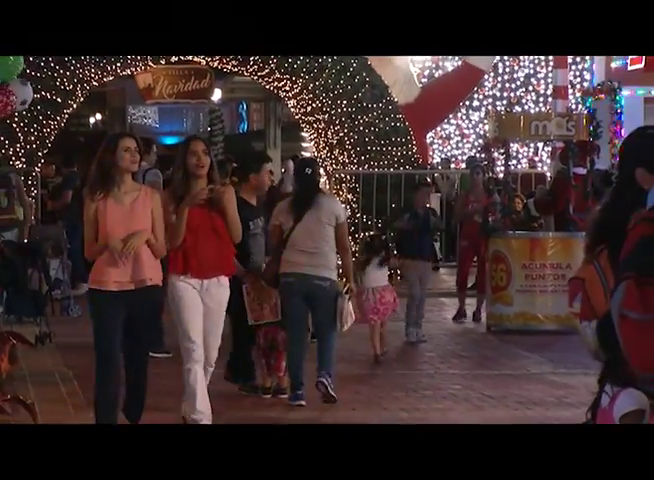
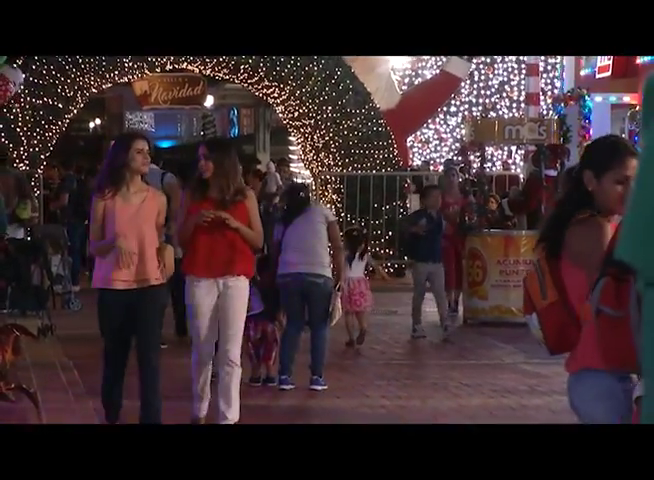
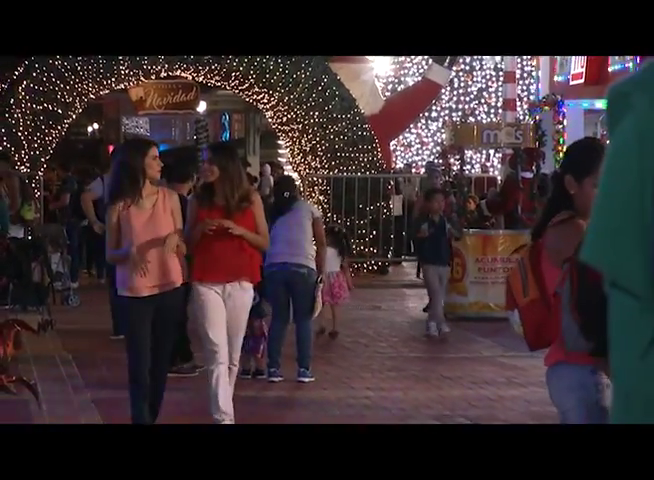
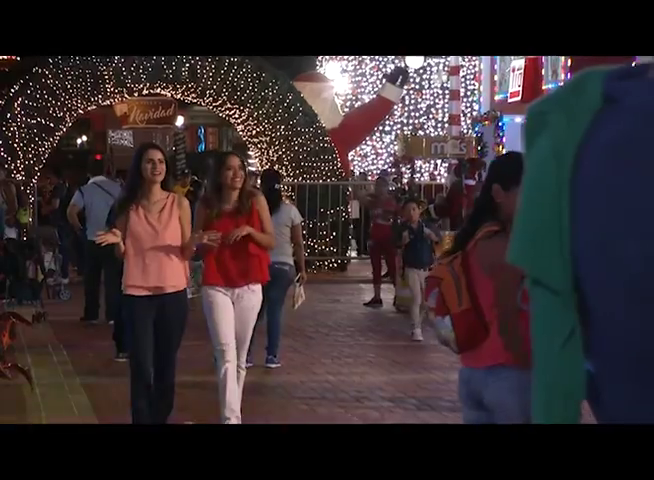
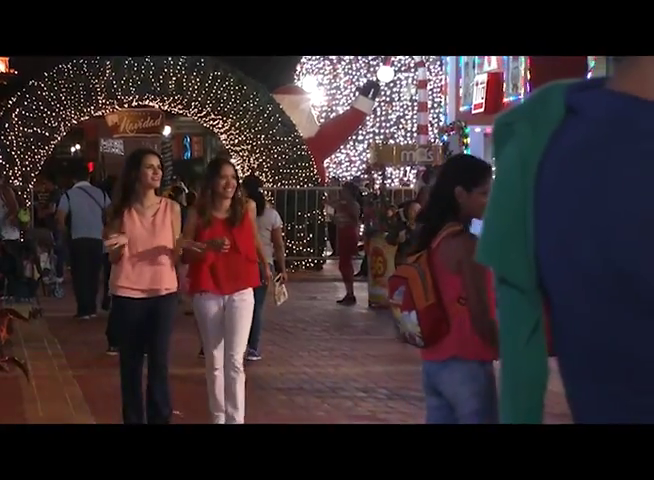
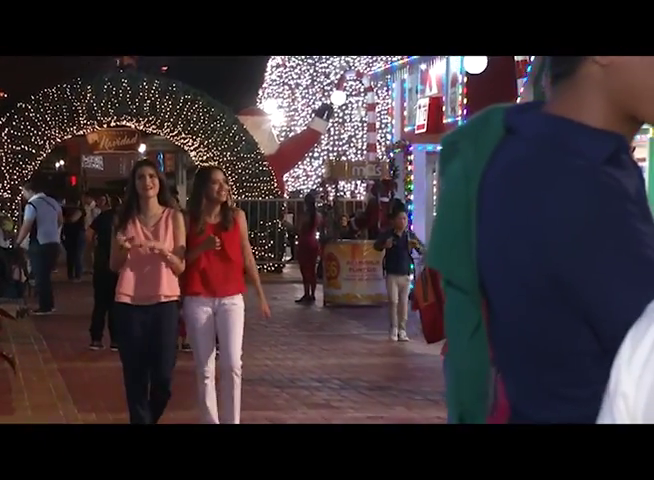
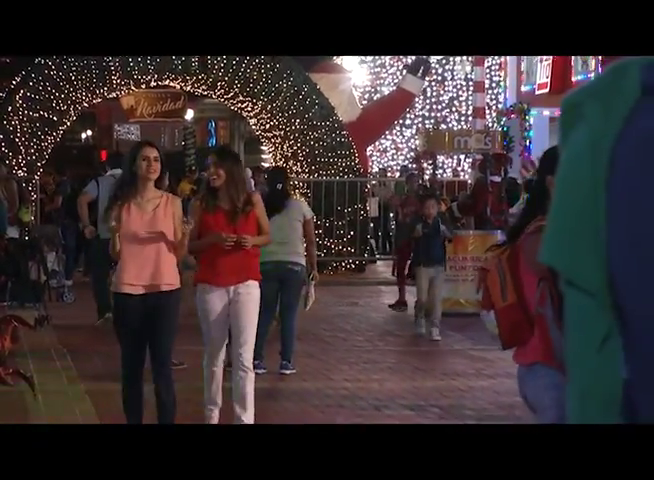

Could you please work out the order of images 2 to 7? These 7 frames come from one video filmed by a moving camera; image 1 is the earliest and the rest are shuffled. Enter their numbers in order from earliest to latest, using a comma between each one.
2, 3, 7, 4, 5, 6
